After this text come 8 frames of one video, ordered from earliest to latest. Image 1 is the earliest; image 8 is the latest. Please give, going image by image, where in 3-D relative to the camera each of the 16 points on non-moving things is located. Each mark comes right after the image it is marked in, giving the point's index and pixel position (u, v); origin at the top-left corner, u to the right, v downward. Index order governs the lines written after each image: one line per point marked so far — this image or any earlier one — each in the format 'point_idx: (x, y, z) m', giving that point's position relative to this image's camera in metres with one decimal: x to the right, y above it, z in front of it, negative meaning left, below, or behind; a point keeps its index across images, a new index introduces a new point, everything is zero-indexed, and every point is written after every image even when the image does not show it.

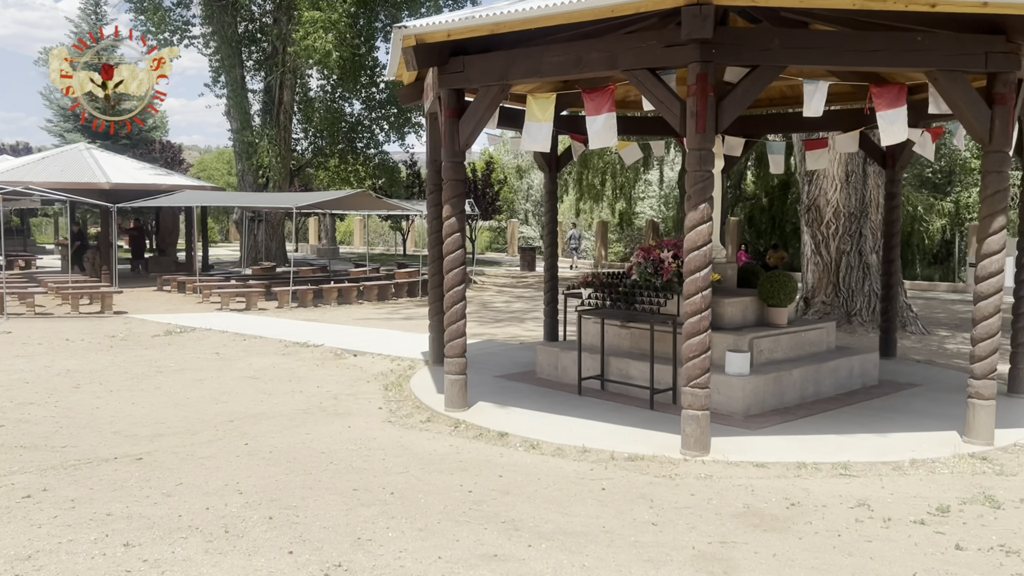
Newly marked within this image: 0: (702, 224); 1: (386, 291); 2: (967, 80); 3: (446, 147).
0: (+1.3, +0.4, +5.8) m
1: (-2.9, -0.1, +19.6) m
2: (+3.2, +1.5, +6.0) m
3: (-0.5, +1.1, +7.0) m
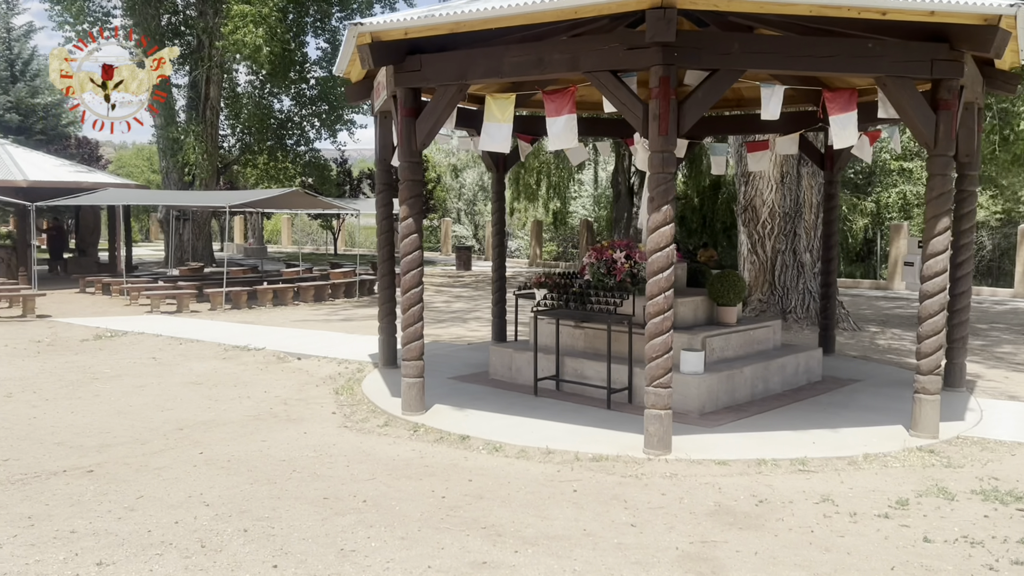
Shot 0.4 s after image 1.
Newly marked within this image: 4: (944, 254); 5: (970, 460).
0: (+1.0, +0.4, +5.8) m
1: (-4.2, -0.1, +19.2) m
2: (+2.9, +1.5, +6.2) m
3: (-0.9, +1.1, +6.9) m
4: (+3.2, +0.3, +6.4) m
5: (+3.2, -1.2, +6.0) m
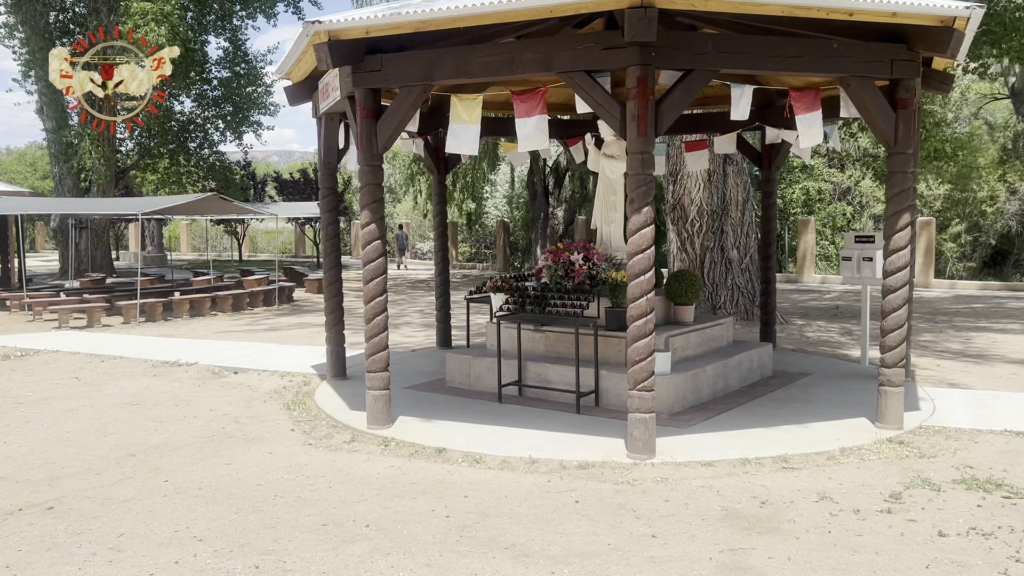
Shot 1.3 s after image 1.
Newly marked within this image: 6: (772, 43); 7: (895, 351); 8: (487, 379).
0: (+0.9, +0.4, +5.7) m
1: (-5.8, -0.3, +18.5) m
2: (+2.7, +1.5, +6.4) m
3: (-1.1, +1.1, +6.7) m
4: (+3.0, +0.3, +6.5) m
5: (+3.1, -1.2, +6.2) m
6: (+1.8, +1.7, +6.0) m
7: (+2.9, -0.5, +6.6) m
8: (-0.2, -0.9, +8.3) m
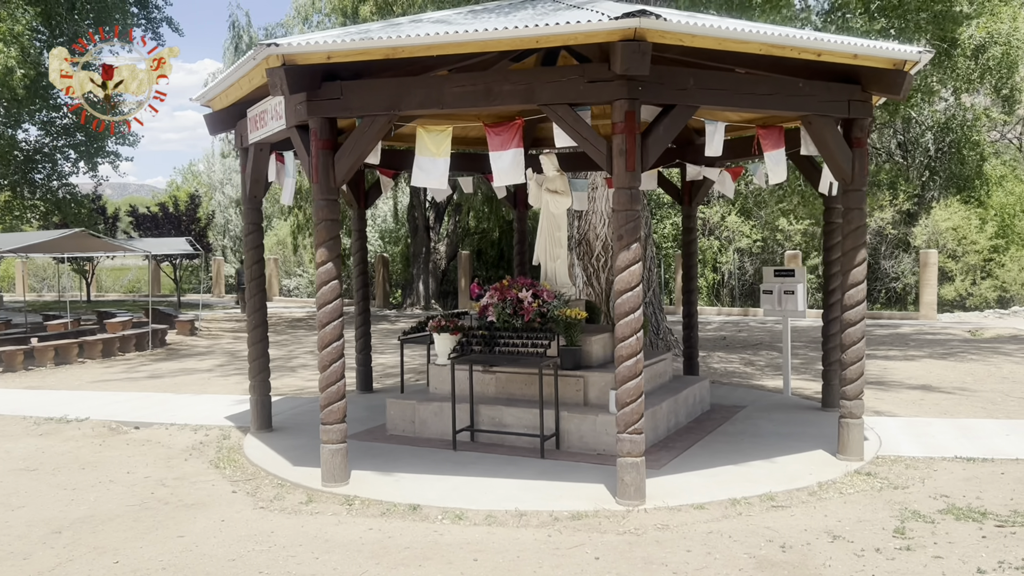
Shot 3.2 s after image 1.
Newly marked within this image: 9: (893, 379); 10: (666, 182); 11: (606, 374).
0: (+0.8, +0.2, +5.6) m
1: (-7.9, -1.2, +17.0) m
2: (+2.4, +1.2, +6.5) m
3: (-1.4, +0.7, +6.2) m
4: (+2.7, 0.0, +6.7) m
5: (+2.9, -1.4, +6.3) m
6: (+1.6, +1.5, +6.0) m
7: (+2.7, -0.7, +6.7) m
8: (-0.7, -1.3, +7.8) m
9: (+5.4, -1.3, +12.1) m
10: (+1.9, +1.3, +10.7) m
11: (+0.8, -0.8, +7.4) m
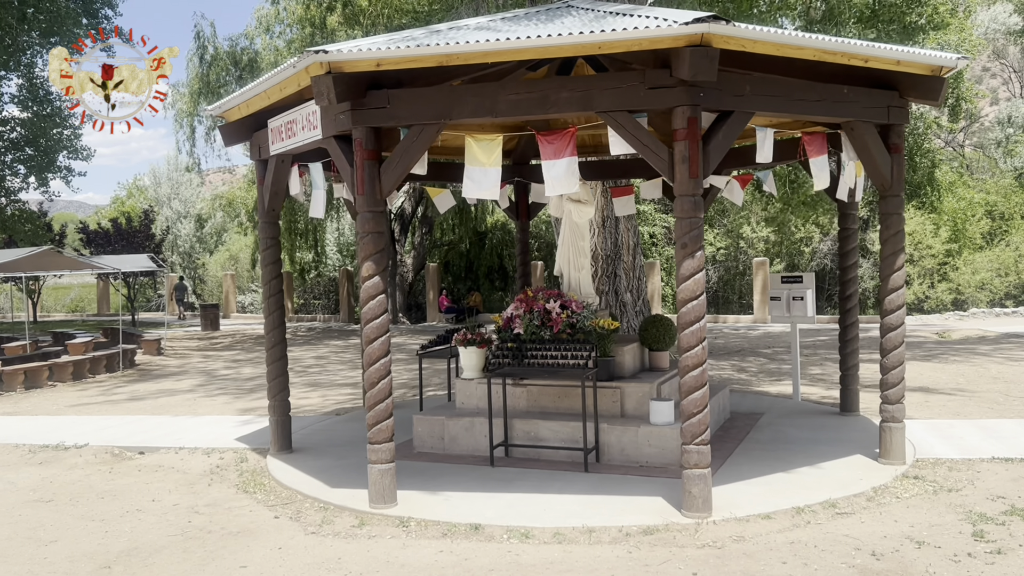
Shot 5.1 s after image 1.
0: (+1.2, +0.1, +5.5) m
1: (-8.2, -1.5, +16.4) m
2: (+2.8, +1.2, +6.6) m
3: (-1.0, +0.6, +6.0) m
4: (+3.1, 0.0, +6.7) m
5: (+3.3, -1.4, +6.3) m
6: (+2.0, +1.4, +6.0) m
7: (+3.0, -0.8, +6.7) m
8: (-0.4, -1.4, +7.6) m
9: (+5.4, -1.4, +12.3) m
10: (+2.0, +1.2, +10.7) m
11: (+1.1, -0.8, +7.3) m
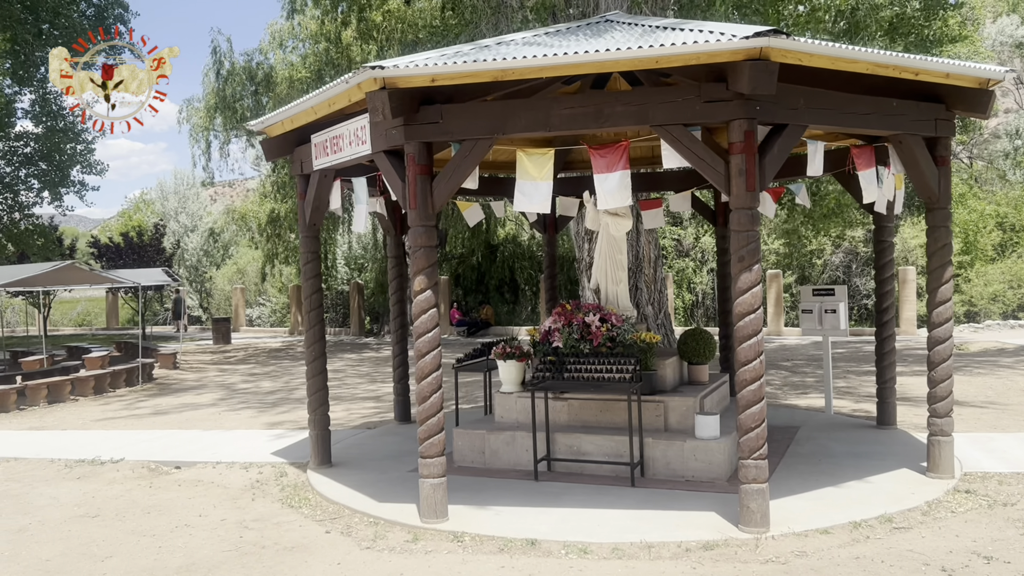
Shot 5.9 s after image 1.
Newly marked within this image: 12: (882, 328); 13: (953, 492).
0: (+1.6, 0.0, +5.5) m
1: (-7.8, -1.8, +16.3) m
2: (+3.1, +1.1, +6.6) m
3: (-0.7, +0.5, +6.0) m
4: (+3.4, -0.1, +6.7) m
5: (+3.7, -1.5, +6.3) m
6: (+2.3, +1.3, +6.0) m
7: (+3.4, -0.9, +6.7) m
8: (0.0, -1.5, +7.6) m
9: (+5.8, -1.5, +12.2) m
10: (+2.3, +1.1, +10.8) m
11: (+1.5, -0.9, +7.3) m
12: (+3.8, -0.4, +8.9) m
13: (+3.3, -1.5, +6.4) m
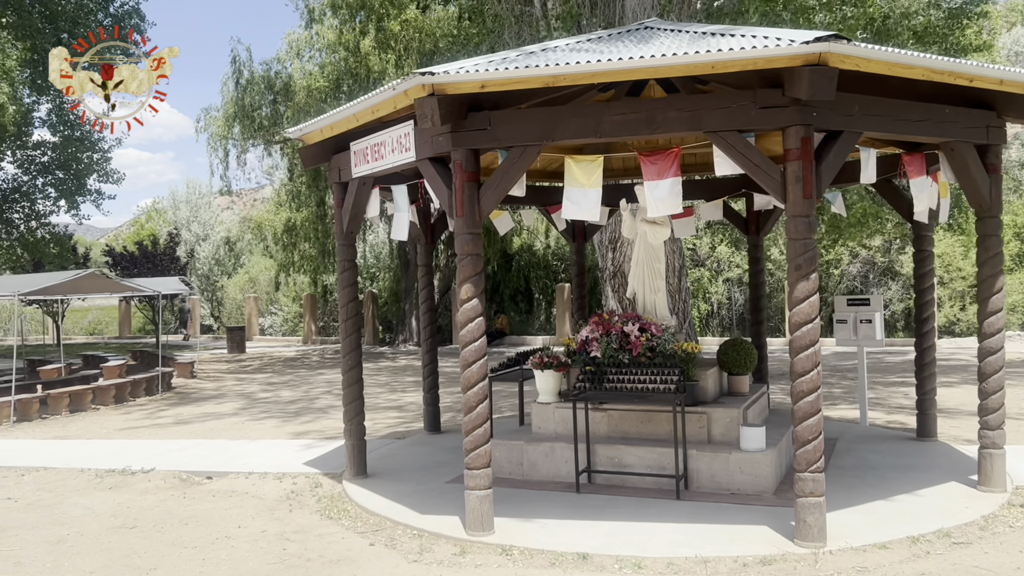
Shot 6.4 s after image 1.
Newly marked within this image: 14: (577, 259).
0: (+1.9, 0.0, +5.4) m
1: (-7.4, -2.0, +16.3) m
2: (+3.5, +1.0, +6.5) m
3: (-0.3, +0.5, +5.9) m
4: (+3.8, -0.2, +6.6) m
5: (+4.0, -1.6, +6.1) m
6: (+2.7, +1.2, +5.9) m
7: (+3.7, -1.0, +6.6) m
8: (+0.3, -1.6, +7.5) m
9: (+6.2, -1.7, +12.1) m
10: (+2.7, +0.9, +10.7) m
11: (+1.8, -1.0, +7.2) m
12: (+4.2, -0.5, +8.8) m
13: (+3.6, -1.6, +6.3) m
14: (+0.9, +0.4, +11.4) m
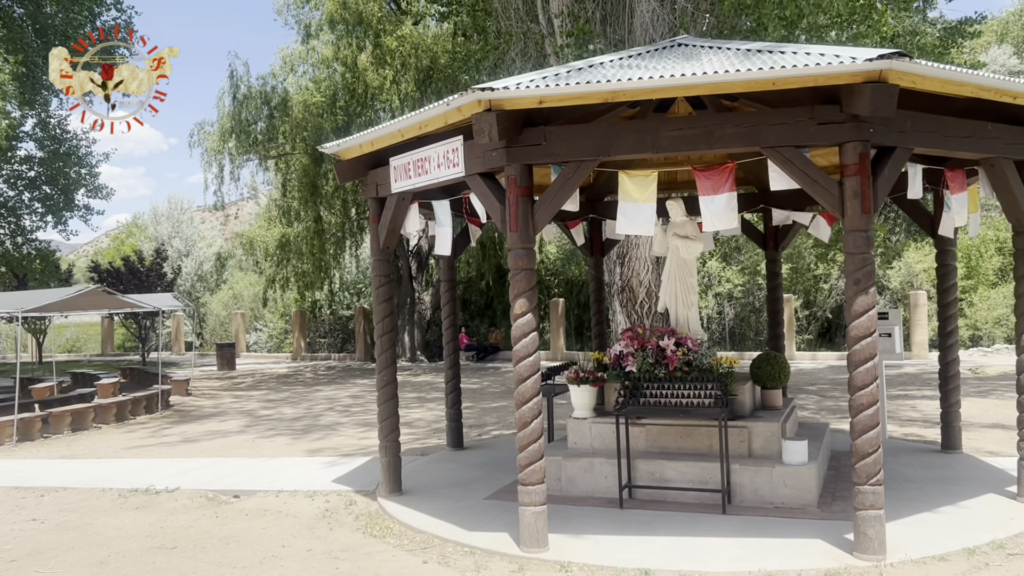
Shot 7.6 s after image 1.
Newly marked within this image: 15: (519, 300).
0: (+2.3, -0.1, +5.4) m
1: (-7.3, -2.3, +16.1) m
2: (+3.8, +0.9, +6.6) m
3: (0.0, +0.4, +5.9) m
4: (+4.1, -0.3, +6.7) m
5: (+4.4, -1.7, +6.2) m
6: (+3.0, +1.2, +6.0) m
7: (+4.1, -1.1, +6.7) m
8: (+0.6, -1.7, +7.5) m
9: (+6.4, -1.9, +12.2) m
10: (+3.0, +0.8, +10.7) m
11: (+2.2, -1.1, +7.2) m
12: (+4.5, -0.6, +8.9) m
13: (+4.0, -1.7, +6.4) m
14: (+1.1, +0.2, +11.4) m
15: (0.0, -0.1, +5.9) m
